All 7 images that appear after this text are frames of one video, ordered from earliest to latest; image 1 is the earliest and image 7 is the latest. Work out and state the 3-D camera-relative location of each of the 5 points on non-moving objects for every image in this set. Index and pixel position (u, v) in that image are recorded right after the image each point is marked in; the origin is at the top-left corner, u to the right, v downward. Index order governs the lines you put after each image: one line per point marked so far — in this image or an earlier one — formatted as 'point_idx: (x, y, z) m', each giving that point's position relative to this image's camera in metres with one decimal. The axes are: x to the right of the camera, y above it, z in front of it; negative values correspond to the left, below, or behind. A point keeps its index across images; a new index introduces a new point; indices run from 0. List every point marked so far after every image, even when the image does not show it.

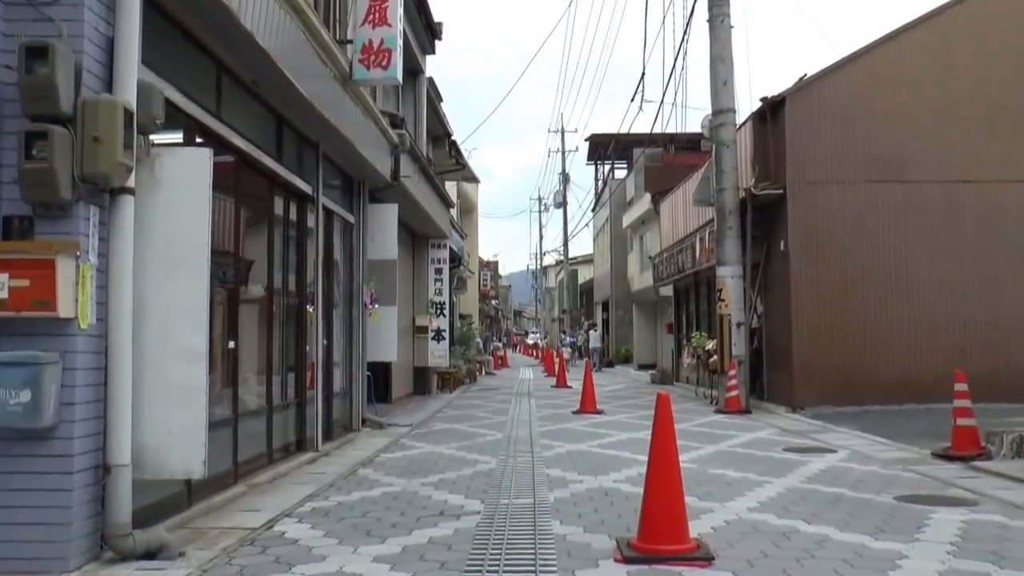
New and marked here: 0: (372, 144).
0: (-1.4, +1.4, +11.8) m
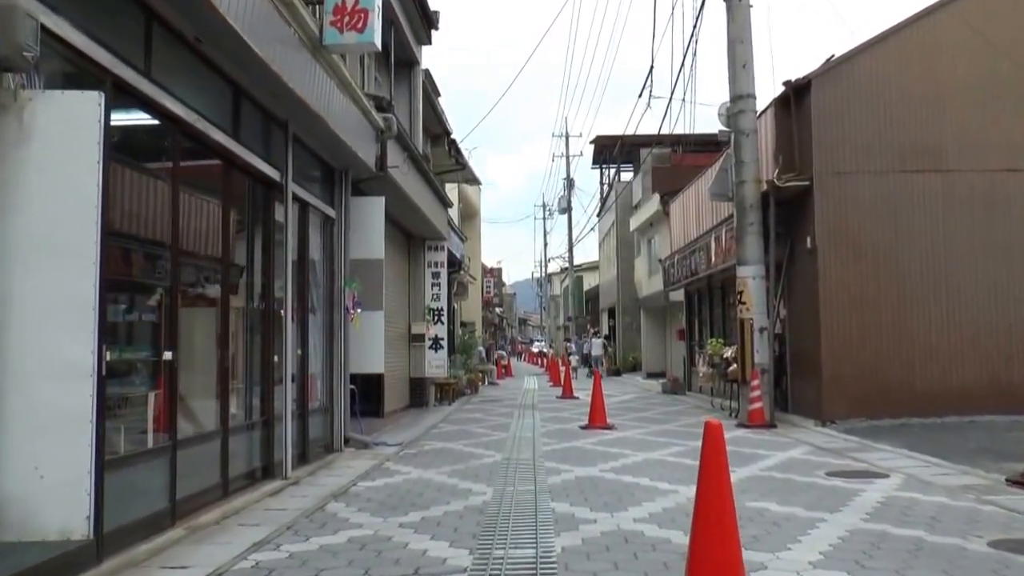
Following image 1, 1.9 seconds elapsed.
0: (-1.4, +1.4, +10.5) m
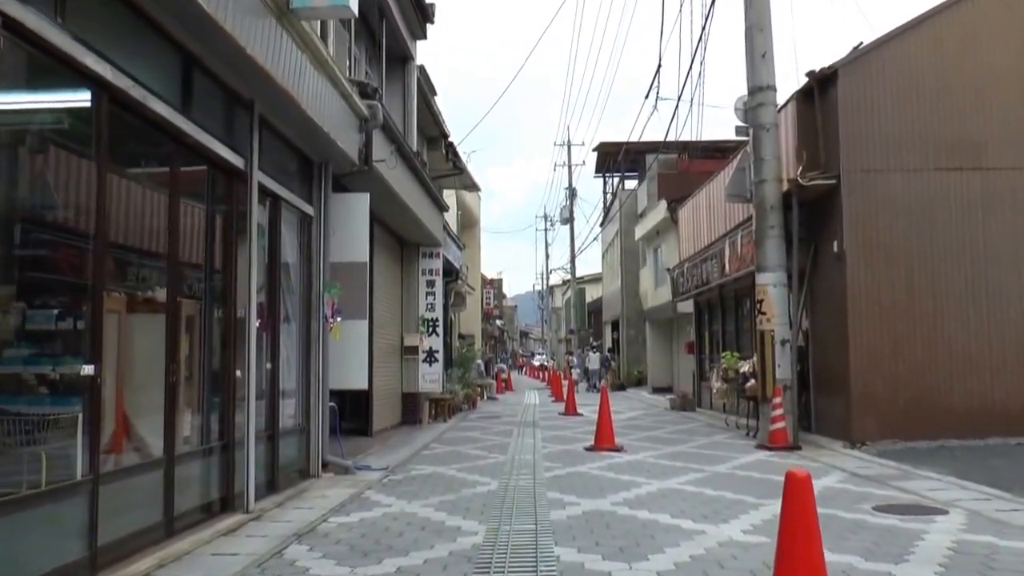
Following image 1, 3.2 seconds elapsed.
0: (-1.4, +1.3, +9.3) m
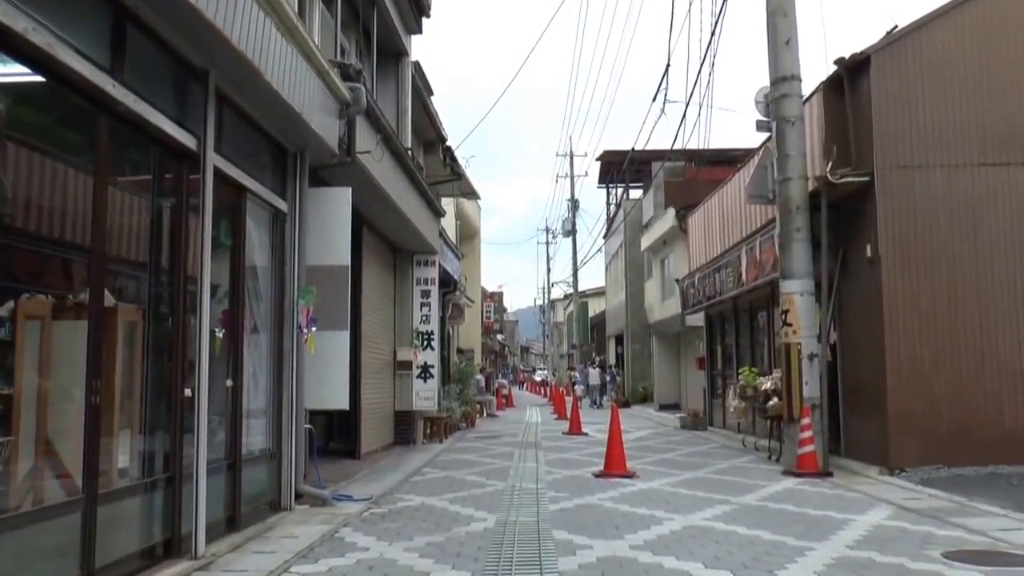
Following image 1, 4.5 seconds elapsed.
0: (-1.4, +1.3, +8.1) m
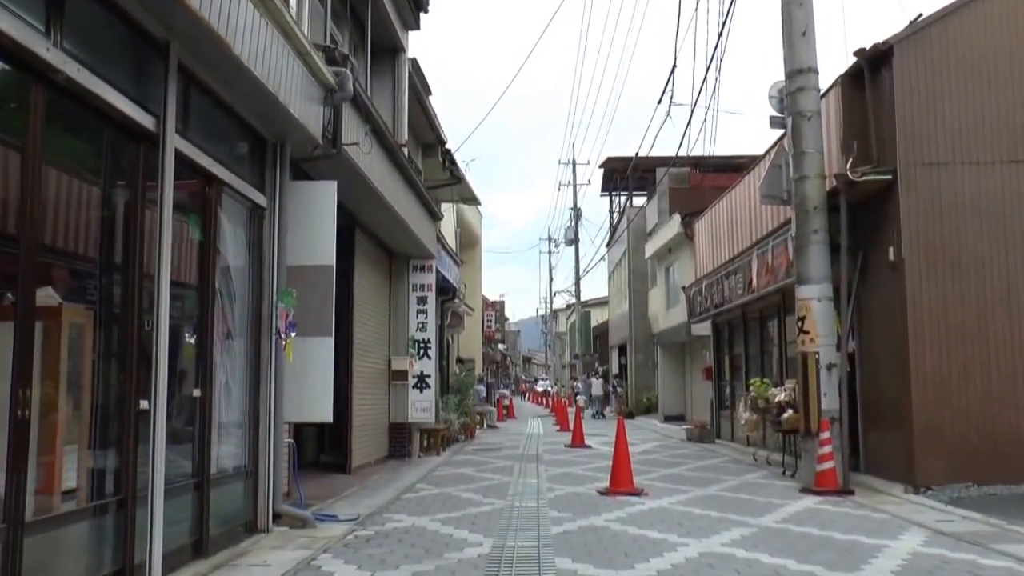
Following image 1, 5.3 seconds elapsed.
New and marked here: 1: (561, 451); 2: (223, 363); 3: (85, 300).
0: (-1.4, +1.3, +7.4) m
1: (+0.7, -2.4, +17.4) m
2: (-1.8, -0.5, +7.4) m
3: (-1.9, -0.1, +5.5) m
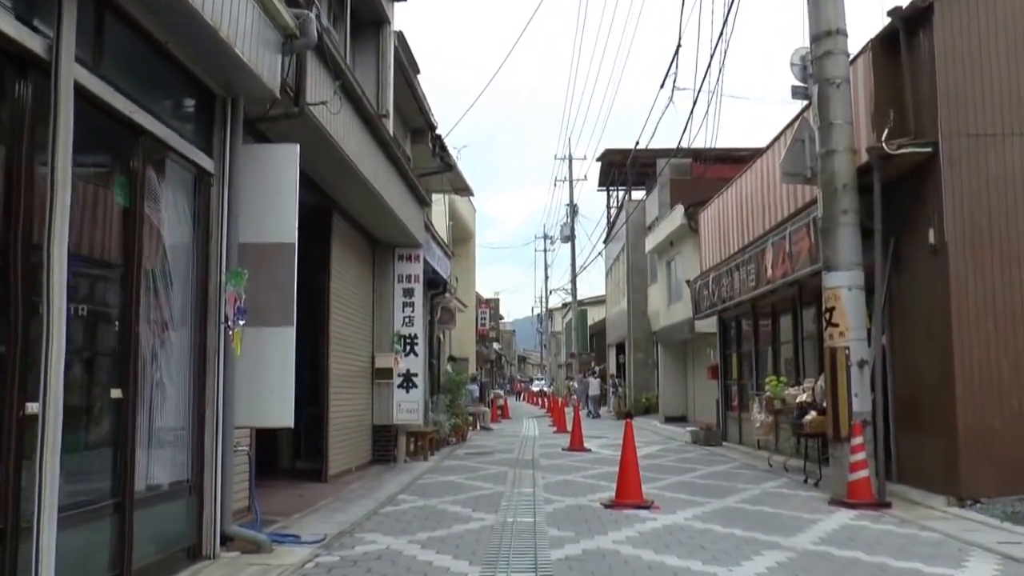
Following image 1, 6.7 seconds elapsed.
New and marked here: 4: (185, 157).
0: (-1.4, +1.4, +6.2) m
1: (+0.6, -2.3, +16.2) m
2: (-1.8, -0.3, +6.1) m
3: (-2.0, 0.0, +4.2) m
4: (-1.8, +0.7, +6.5) m
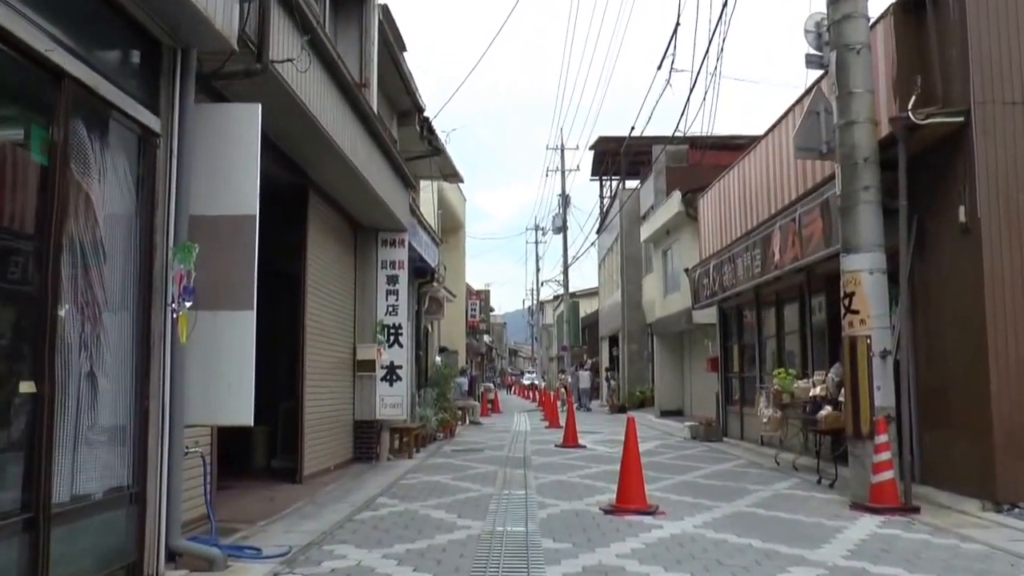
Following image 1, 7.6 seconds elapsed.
0: (-1.5, +1.5, +5.3) m
1: (+0.5, -2.1, +15.3) m
2: (-1.9, -0.2, +5.2) m
3: (-2.0, +0.1, +3.4) m
4: (-1.8, +0.8, +5.6) m
